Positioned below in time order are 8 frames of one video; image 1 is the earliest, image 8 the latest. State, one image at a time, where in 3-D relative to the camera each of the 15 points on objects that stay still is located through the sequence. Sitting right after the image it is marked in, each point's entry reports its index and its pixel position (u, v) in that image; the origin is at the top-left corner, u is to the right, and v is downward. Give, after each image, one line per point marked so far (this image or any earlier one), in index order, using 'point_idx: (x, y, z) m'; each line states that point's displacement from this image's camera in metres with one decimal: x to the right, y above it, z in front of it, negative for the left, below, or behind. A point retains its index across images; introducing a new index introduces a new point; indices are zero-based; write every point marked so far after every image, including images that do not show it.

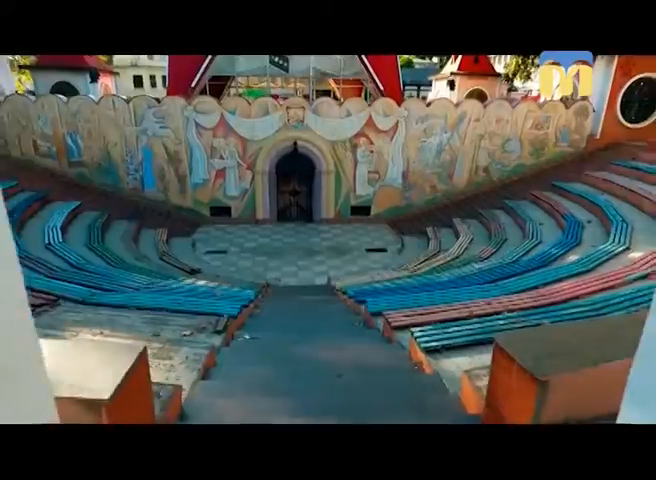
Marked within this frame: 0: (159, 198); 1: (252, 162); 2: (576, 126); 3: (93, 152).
0: (-3.0, +0.7, +6.9) m
1: (-1.3, +1.4, +7.0) m
2: (+4.4, +2.1, +7.1) m
3: (-4.0, +1.5, +6.7) m
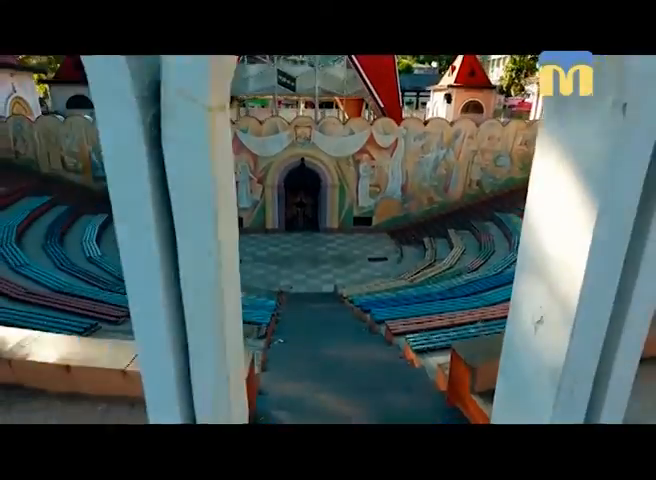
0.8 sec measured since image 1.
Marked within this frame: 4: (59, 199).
0: (-2.9, +0.6, +7.5) m
1: (-1.2, +1.2, +7.5) m
2: (+4.5, +1.9, +7.6) m
3: (-3.9, +1.3, +7.3) m
4: (-4.5, +0.7, +6.9) m
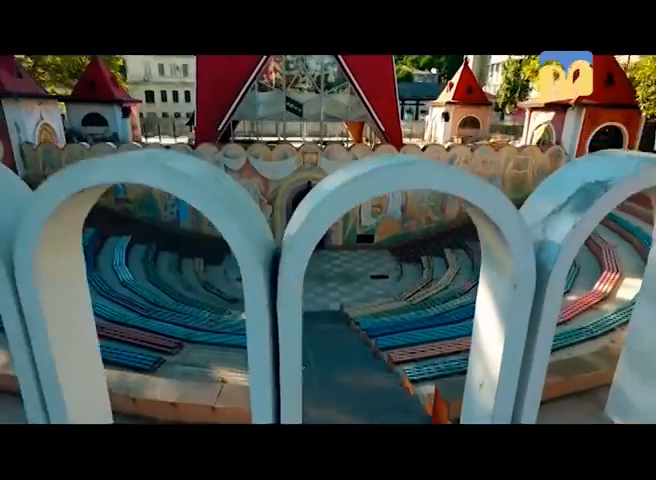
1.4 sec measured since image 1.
0: (-2.8, +0.2, +8.0) m
1: (-1.1, +0.9, +8.1) m
2: (+4.6, +1.6, +8.2) m
3: (-3.8, +1.0, +7.9) m
4: (-4.4, +0.3, +7.5) m
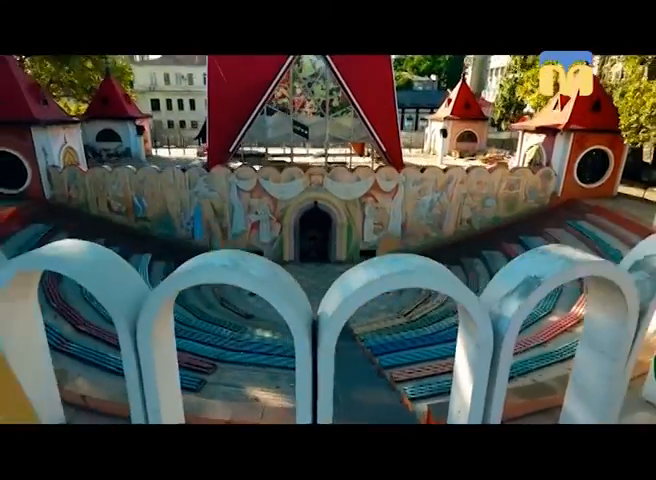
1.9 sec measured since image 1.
0: (-2.7, -0.1, +8.6) m
1: (-1.0, +0.5, +8.7) m
2: (+4.7, +1.2, +8.8) m
3: (-3.7, +0.7, +8.4) m
4: (-4.3, 0.0, +8.1) m
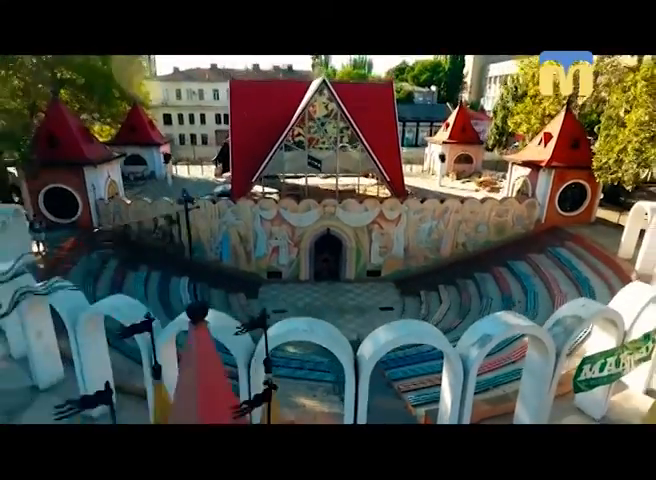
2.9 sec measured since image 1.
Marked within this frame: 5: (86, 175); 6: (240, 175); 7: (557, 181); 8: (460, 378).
0: (-2.4, -0.7, +9.8) m
1: (-0.7, 0.0, +9.9) m
2: (+5.0, +0.7, +10.0) m
3: (-3.4, +0.1, +9.7) m
4: (-4.0, -0.5, +9.3) m
5: (-5.6, +1.5, +9.3) m
6: (-2.3, +1.8, +10.6) m
7: (+5.6, +1.5, +9.8) m
8: (+1.1, -1.1, +3.3) m
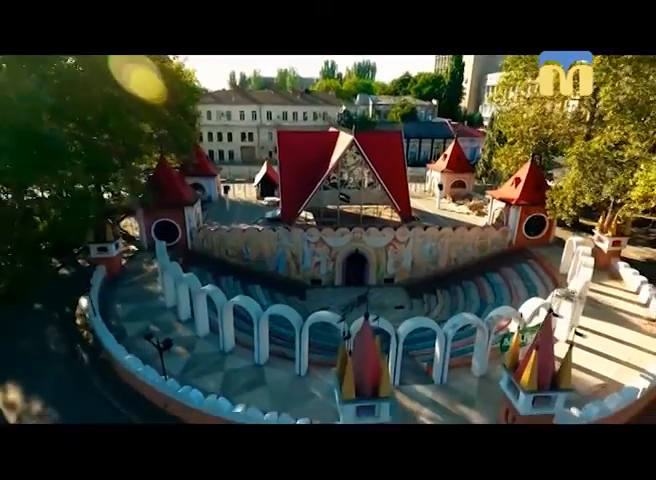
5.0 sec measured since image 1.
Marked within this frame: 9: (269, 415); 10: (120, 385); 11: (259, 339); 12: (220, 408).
0: (-1.4, -1.2, +13.5) m
1: (+0.2, -0.6, +13.5) m
2: (+5.9, +0.1, +13.6) m
3: (-2.4, -0.5, +13.3) m
4: (-3.1, -1.1, +12.9) m
5: (-4.6, +0.9, +12.9) m
6: (-1.4, +1.2, +14.2) m
7: (+6.6, +0.9, +13.4) m
8: (+2.0, -1.8, +7.0) m
9: (-0.9, -2.5, +5.8) m
10: (-3.8, -2.6, +7.3) m
11: (-1.3, -1.8, +7.3) m
12: (-1.6, -2.5, +6.0) m
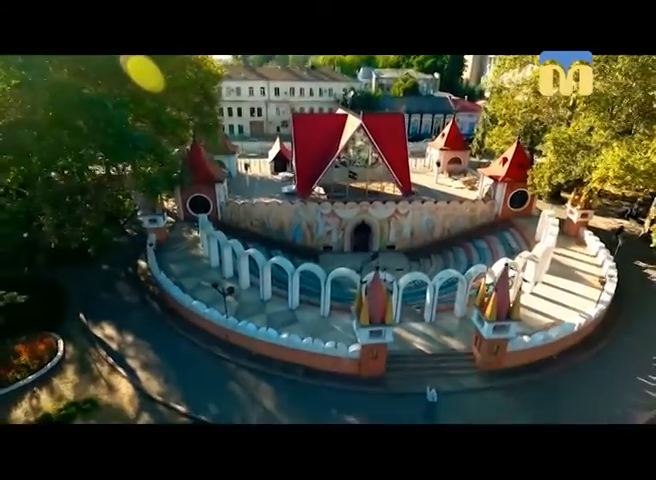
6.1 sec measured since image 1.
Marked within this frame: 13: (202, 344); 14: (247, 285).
0: (-1.0, -0.1, +15.6) m
1: (+0.6, +0.5, +15.6) m
2: (+6.3, +1.2, +15.6) m
3: (-2.0, +0.6, +15.4) m
4: (-2.7, -0.1, +15.1) m
5: (-4.2, +2.0, +14.9) m
6: (-1.0, +2.3, +16.2) m
7: (+7.0, +2.0, +15.4) m
8: (+2.4, -1.2, +9.2) m
9: (-0.5, -2.0, +8.1) m
10: (-3.4, -2.0, +9.5) m
11: (-0.8, -1.1, +9.5) m
12: (-1.2, -2.0, +8.3) m
13: (-2.8, -2.3, +8.9) m
14: (-2.1, -1.2, +10.4) m
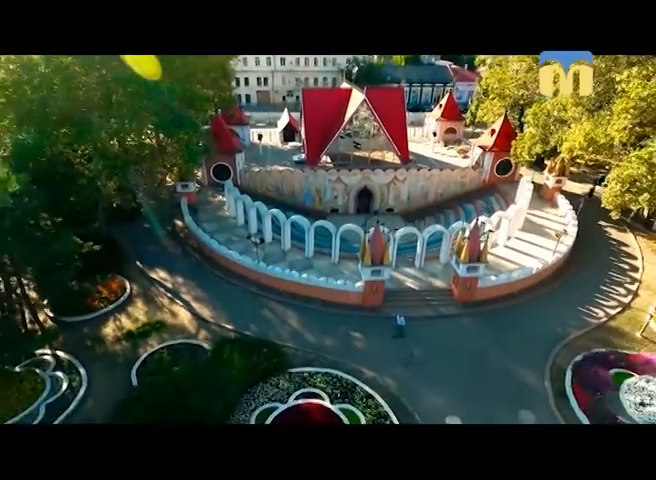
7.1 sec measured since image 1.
0: (-0.7, +1.5, +17.7) m
1: (+0.9, +2.1, +17.7) m
2: (+6.6, +2.8, +17.6) m
3: (-1.7, +2.2, +17.5) m
4: (-2.4, +1.5, +17.2) m
5: (-3.9, +3.5, +16.9) m
6: (-0.7, +4.0, +18.1) m
7: (+7.3, +3.6, +17.3) m
8: (+2.7, -0.1, +11.4) m
9: (-0.2, -1.0, +10.4) m
10: (-3.1, -0.9, +11.8) m
11: (-0.6, 0.0, +11.7) m
12: (-1.0, -1.0, +10.6) m
13: (-2.5, -1.2, +11.2) m
14: (-1.8, 0.0, +12.7) m
